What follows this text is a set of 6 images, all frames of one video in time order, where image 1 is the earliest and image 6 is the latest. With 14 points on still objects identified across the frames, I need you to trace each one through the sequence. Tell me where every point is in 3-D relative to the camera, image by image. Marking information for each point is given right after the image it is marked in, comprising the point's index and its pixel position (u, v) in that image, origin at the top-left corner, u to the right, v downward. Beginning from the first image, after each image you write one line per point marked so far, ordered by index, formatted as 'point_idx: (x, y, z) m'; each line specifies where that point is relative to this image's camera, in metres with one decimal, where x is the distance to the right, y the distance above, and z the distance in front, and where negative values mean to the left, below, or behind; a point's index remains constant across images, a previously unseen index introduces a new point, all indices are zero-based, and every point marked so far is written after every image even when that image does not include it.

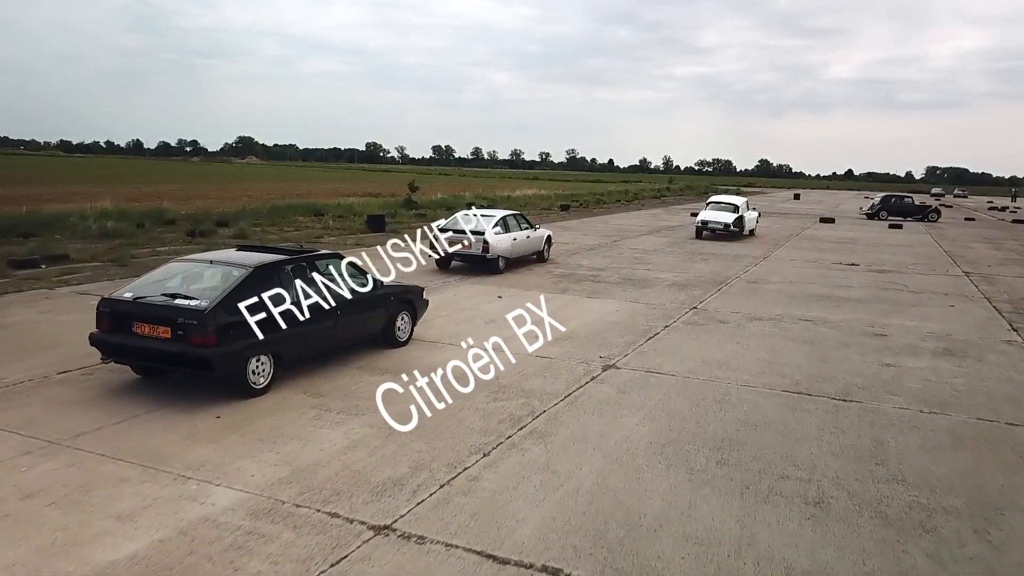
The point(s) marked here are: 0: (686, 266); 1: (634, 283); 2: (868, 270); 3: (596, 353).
0: (+3.2, +0.4, +16.0) m
1: (+1.9, +0.1, +13.5) m
2: (+6.8, +0.3, +16.3) m
3: (+0.8, -0.6, +8.1) m
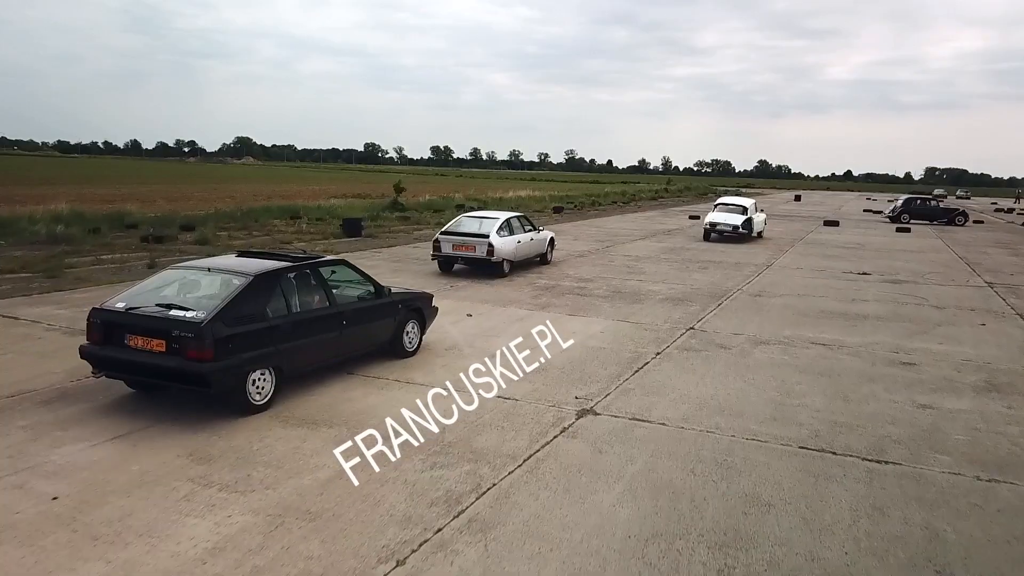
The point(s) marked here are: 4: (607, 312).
0: (+2.9, +0.2, +14.6) m
1: (+1.6, -0.1, +12.1) m
2: (+6.4, +0.1, +14.9) m
3: (+0.5, -0.8, +6.7) m
4: (+1.2, -0.3, +10.9) m
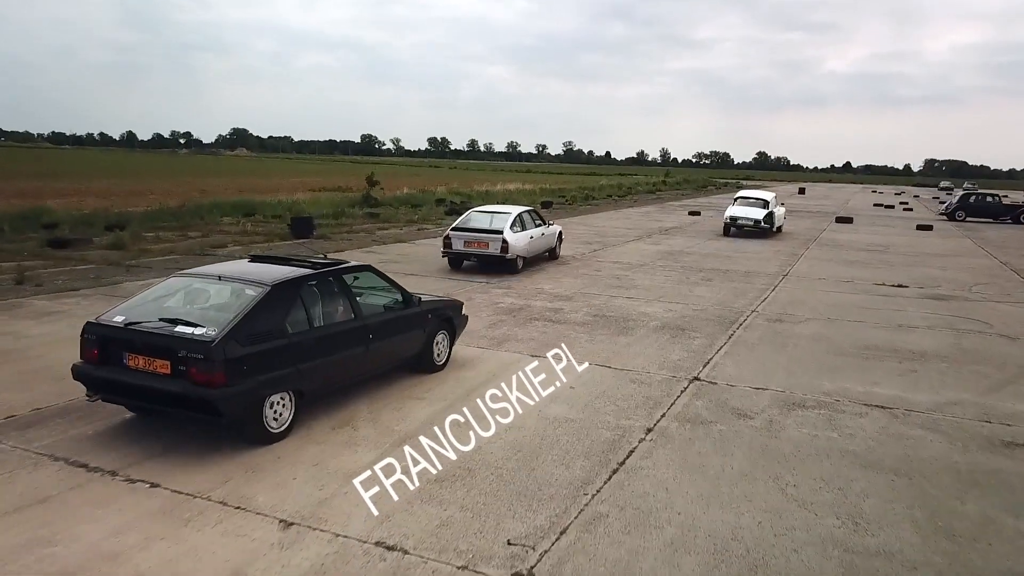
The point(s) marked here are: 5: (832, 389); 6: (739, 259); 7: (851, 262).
0: (+2.4, -0.1, +11.9) m
1: (+1.0, -0.4, +9.5) m
2: (+5.9, -0.1, +12.3) m
3: (0.0, -1.1, +4.1) m
4: (+0.7, -0.6, +8.2) m
5: (+2.6, -0.8, +6.9) m
6: (+4.3, +0.5, +16.3) m
7: (+6.5, +0.5, +16.4) m
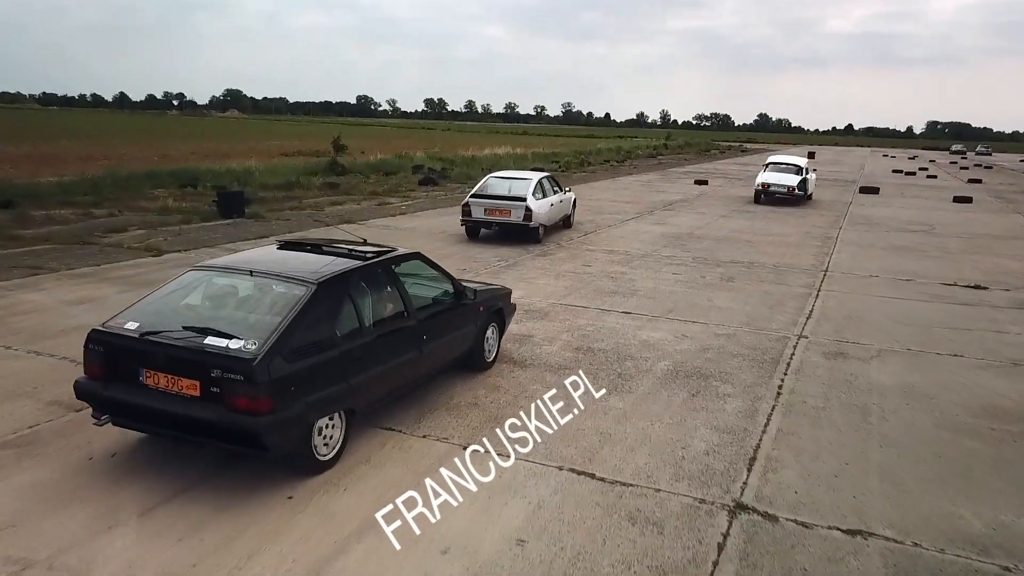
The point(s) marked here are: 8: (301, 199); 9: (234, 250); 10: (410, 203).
0: (+1.9, -0.1, +8.9) m
1: (+0.6, -0.6, +6.5) m
2: (+5.5, -0.2, +9.2) m
3: (-0.5, -1.6, +1.1) m
4: (+0.2, -0.8, +5.2) m
5: (+2.1, -1.1, +3.9) m
6: (+3.9, +0.6, +13.2) m
7: (+6.1, +0.6, +13.4) m
8: (-4.5, +1.9, +18.2) m
9: (-3.7, +0.5, +11.4) m
10: (-2.2, +1.9, +18.6) m
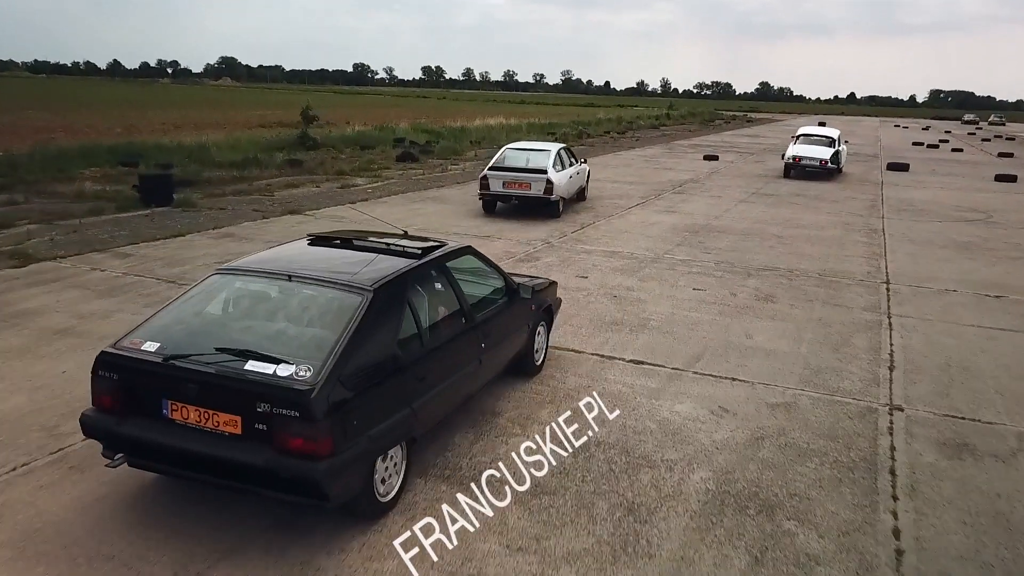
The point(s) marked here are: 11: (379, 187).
0: (+1.6, -0.4, +6.4) m
1: (+0.3, -0.9, +4.0) m
2: (+5.2, -0.4, +6.8) m
3: (-0.7, -2.1, -1.3) m
4: (0.0, -1.2, +2.8) m
5: (+1.9, -1.5, +1.5) m
6: (+3.6, +0.6, +10.8) m
7: (+5.8, +0.5, +10.9) m
8: (-4.7, +2.0, +15.7) m
9: (-4.0, +0.3, +8.9) m
10: (-2.5, +2.0, +16.1) m
11: (-2.4, +1.8, +15.7) m
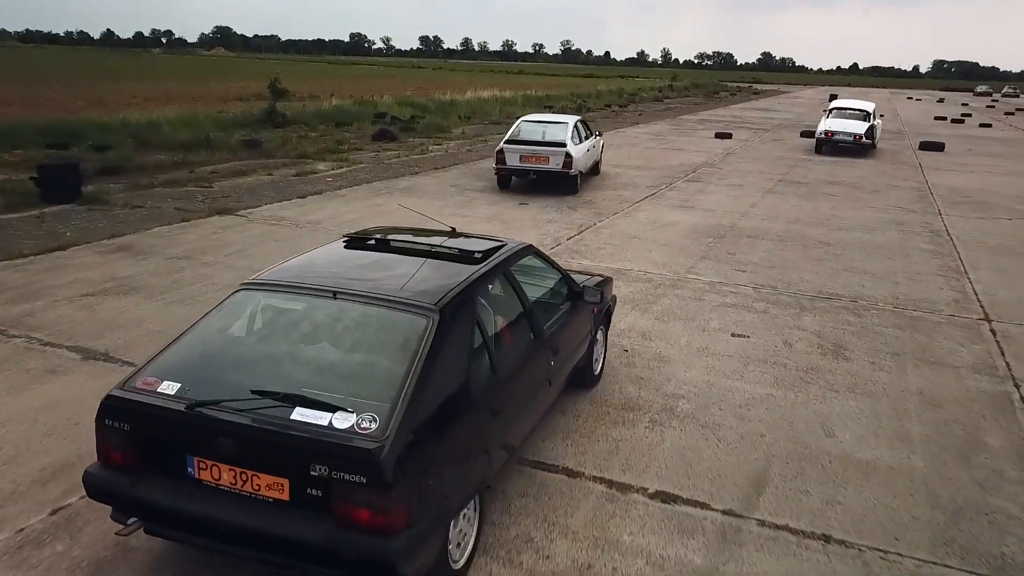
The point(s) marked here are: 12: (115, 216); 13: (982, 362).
0: (+1.4, -0.8, +4.2) m
1: (+0.1, -1.4, +1.9) m
2: (+5.0, -0.8, +4.6) m
3: (-0.9, -2.7, -3.5) m
4: (-0.2, -1.7, +0.6) m
5: (+1.7, -2.1, -0.7) m
6: (+3.4, +0.3, +8.5) m
7: (+5.6, +0.3, +8.7) m
8: (-4.9, +1.9, +13.4) m
9: (-4.2, +0.1, +6.7) m
10: (-2.7, +1.9, +13.8) m
11: (-2.6, +1.8, +13.4) m
12: (-4.3, +0.7, +9.4) m
13: (+3.1, -0.5, +5.5) m
